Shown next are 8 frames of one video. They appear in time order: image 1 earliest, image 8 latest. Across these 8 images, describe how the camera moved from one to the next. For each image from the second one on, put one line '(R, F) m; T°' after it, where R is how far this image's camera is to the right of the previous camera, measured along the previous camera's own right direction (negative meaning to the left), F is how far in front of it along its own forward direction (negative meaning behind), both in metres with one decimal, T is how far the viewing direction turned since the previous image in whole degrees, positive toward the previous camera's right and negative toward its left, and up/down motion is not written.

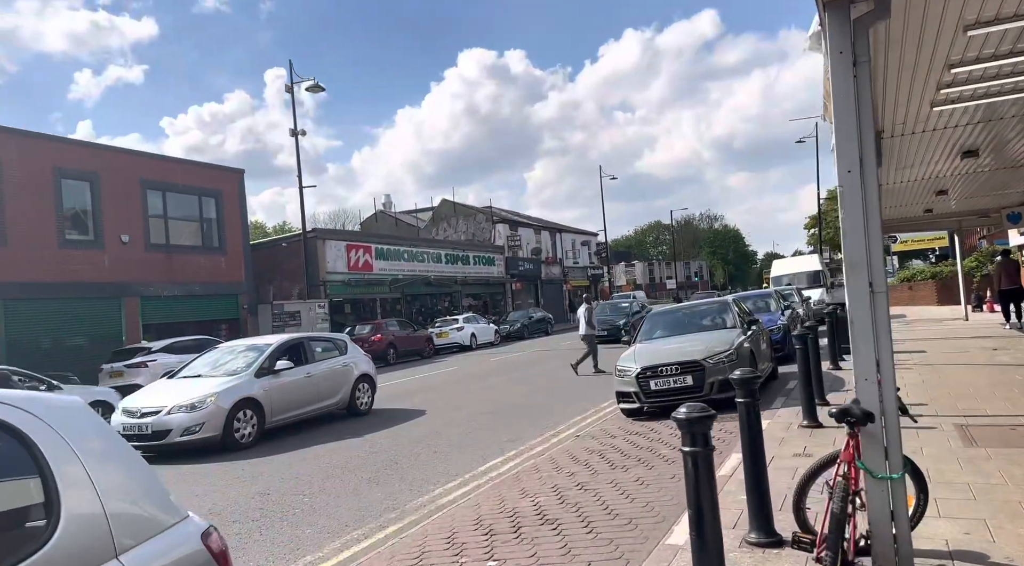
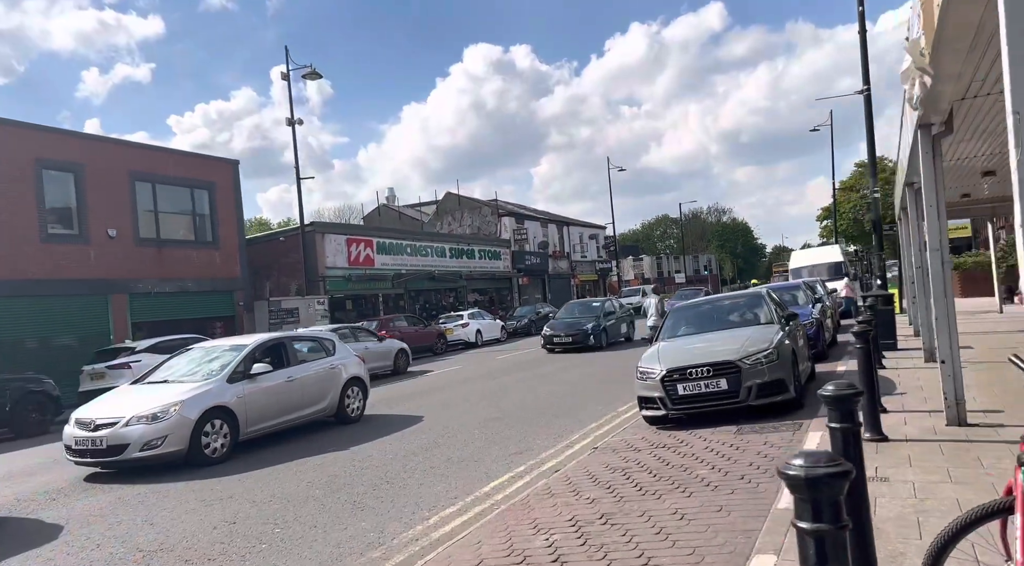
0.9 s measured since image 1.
(0.0, +1.3) m; -1°
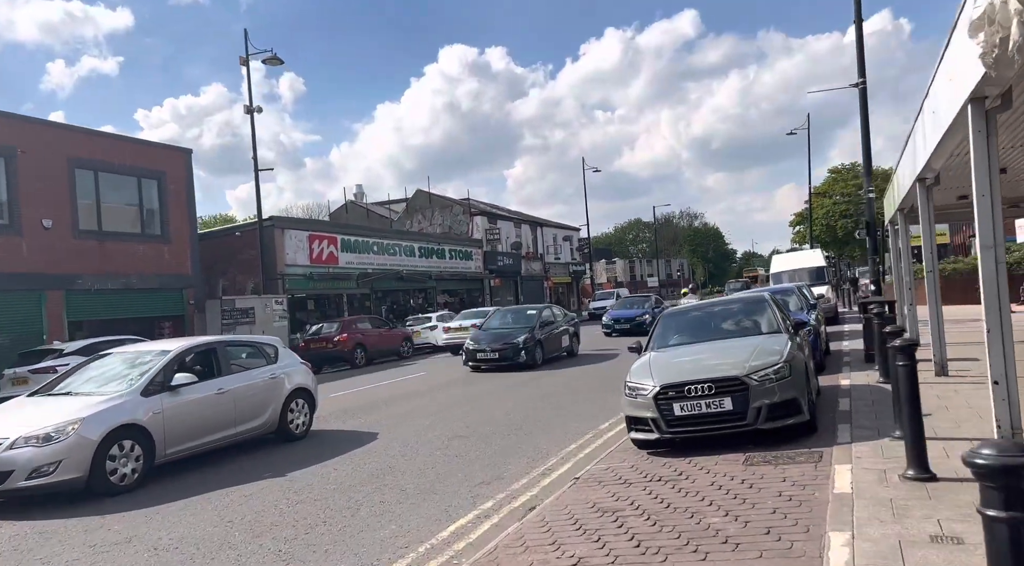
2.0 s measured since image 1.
(0.0, +1.4) m; +2°
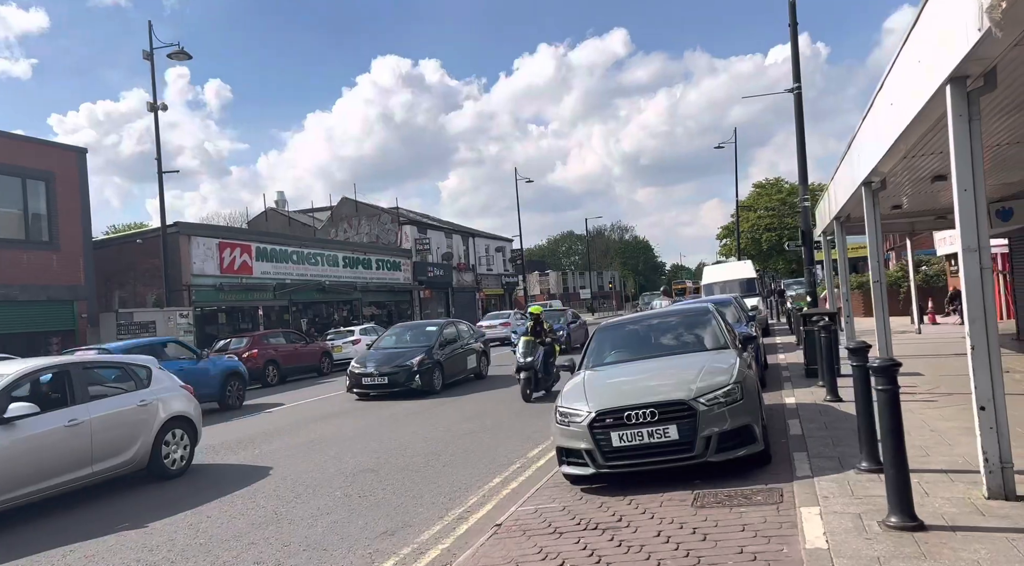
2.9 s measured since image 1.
(+0.2, +1.2) m; +5°
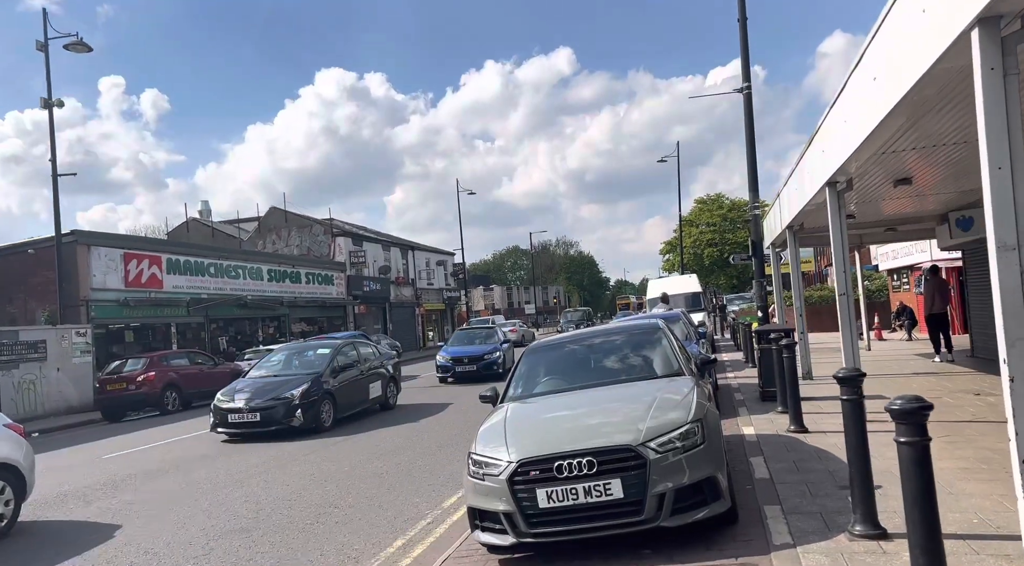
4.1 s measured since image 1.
(+0.3, +1.5) m; +4°
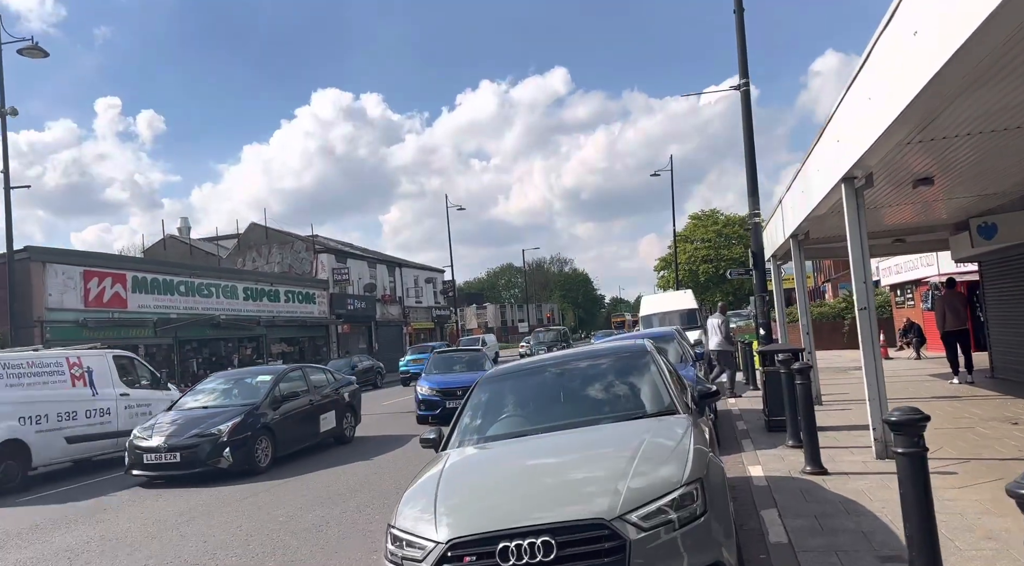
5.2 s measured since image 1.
(+0.3, +1.4) m; 0°
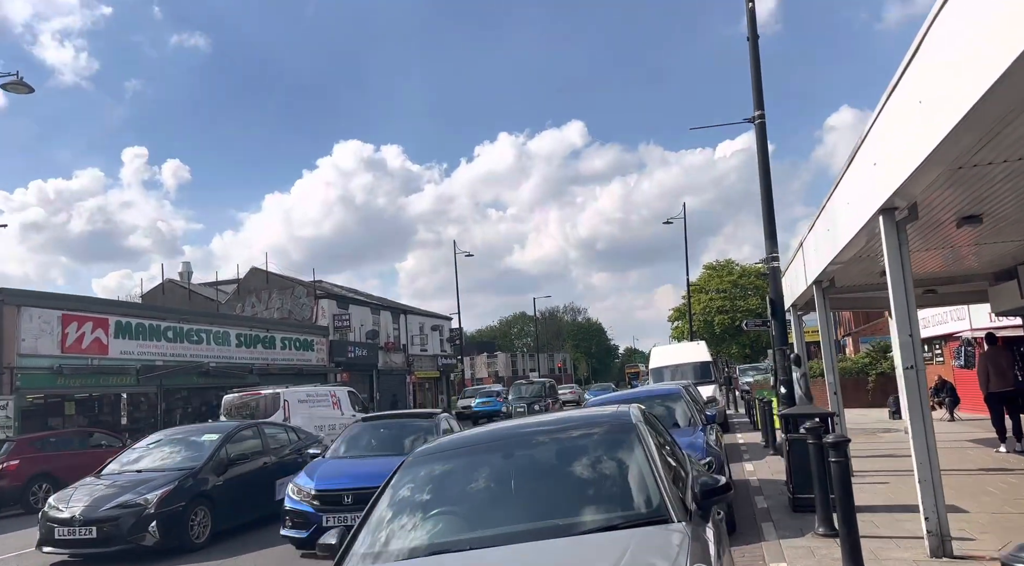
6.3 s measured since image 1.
(+0.4, +1.4) m; -1°
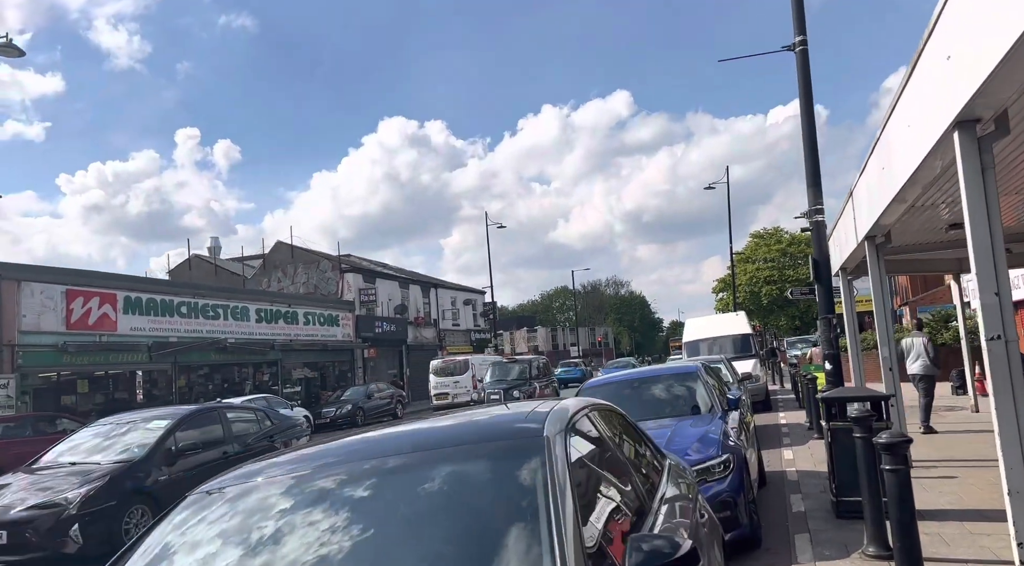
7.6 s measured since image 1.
(+0.6, +1.5) m; -3°
